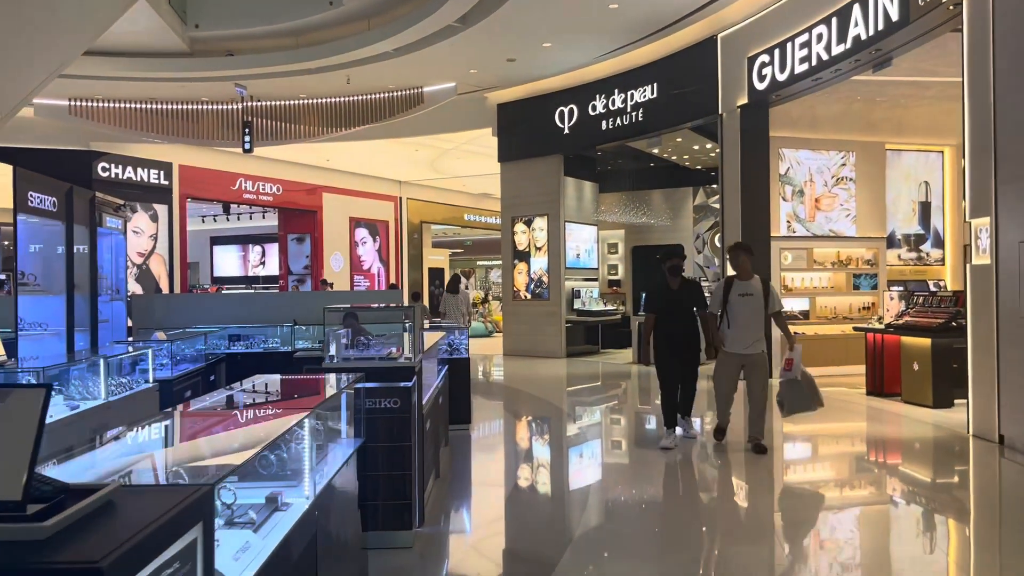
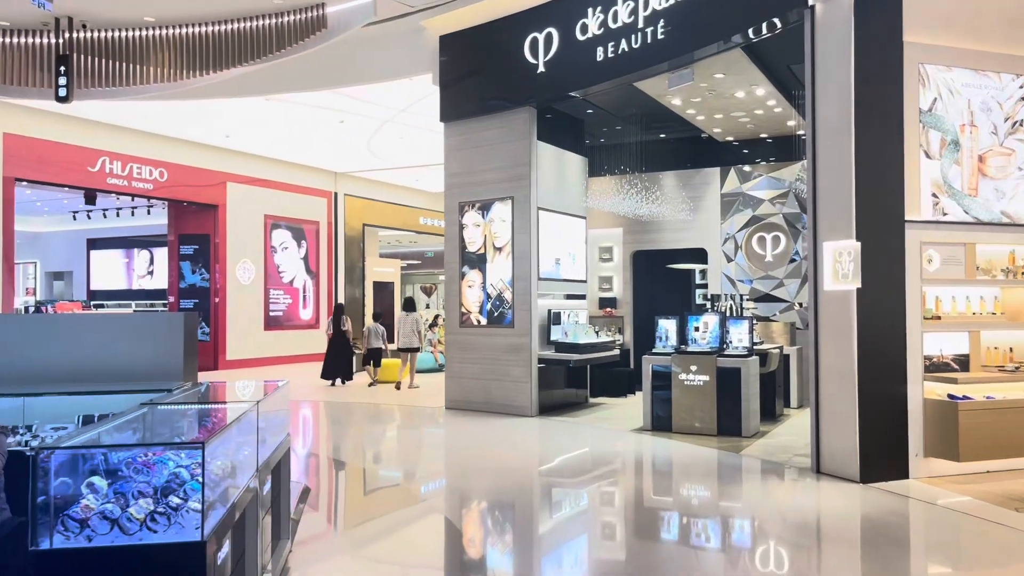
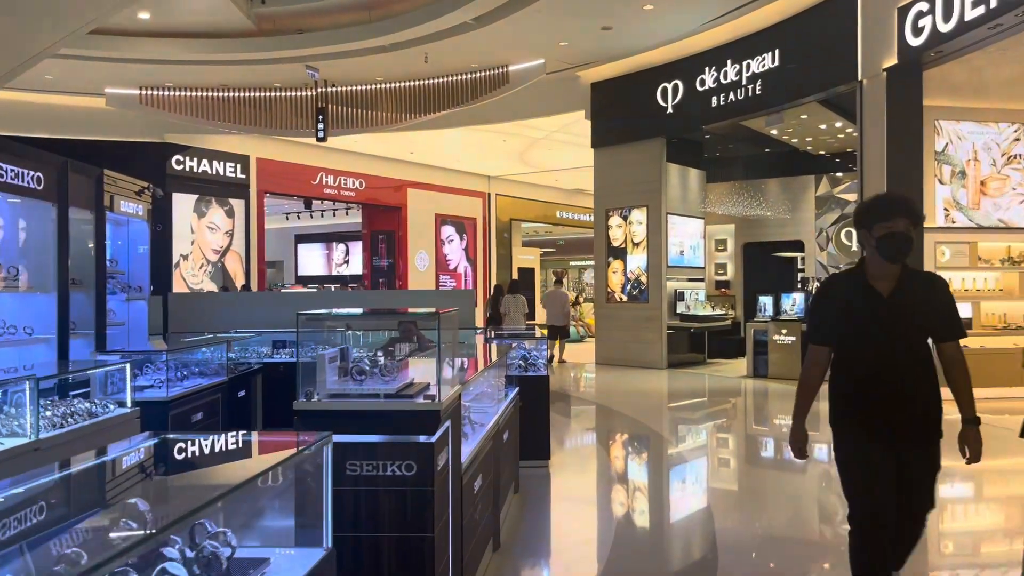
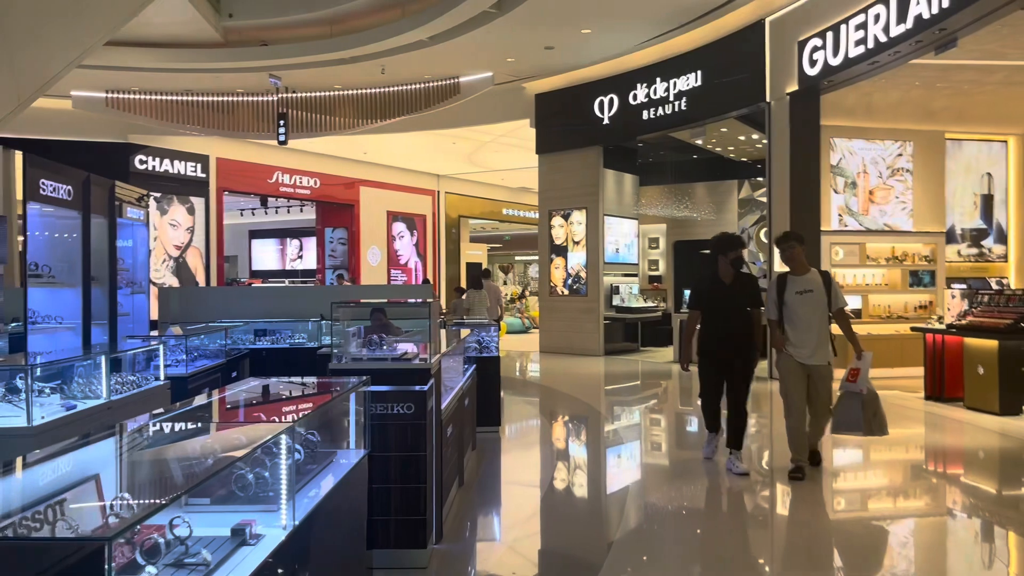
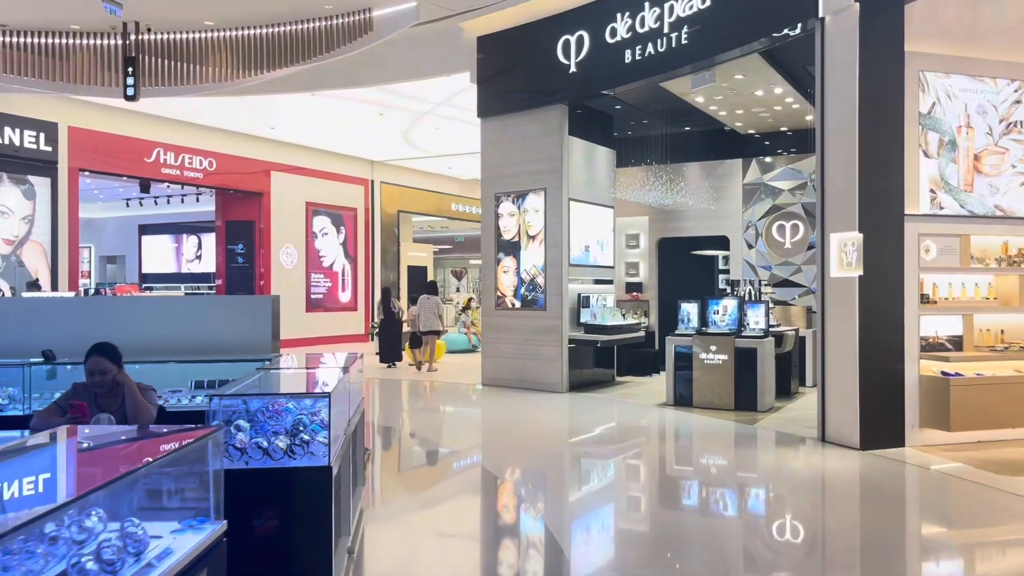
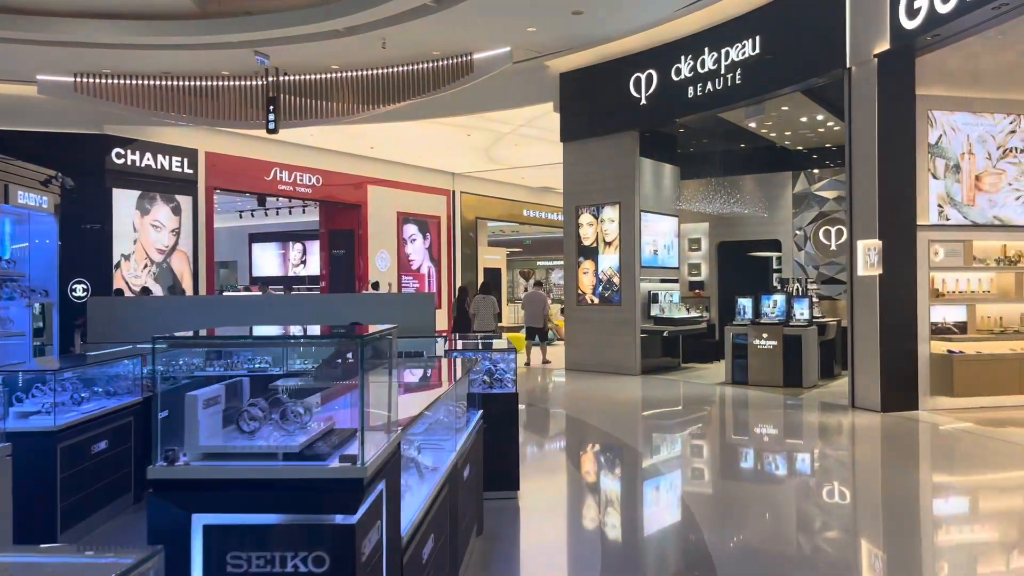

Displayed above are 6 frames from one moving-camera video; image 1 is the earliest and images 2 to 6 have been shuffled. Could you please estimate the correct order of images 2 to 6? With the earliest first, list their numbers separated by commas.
4, 3, 6, 5, 2
